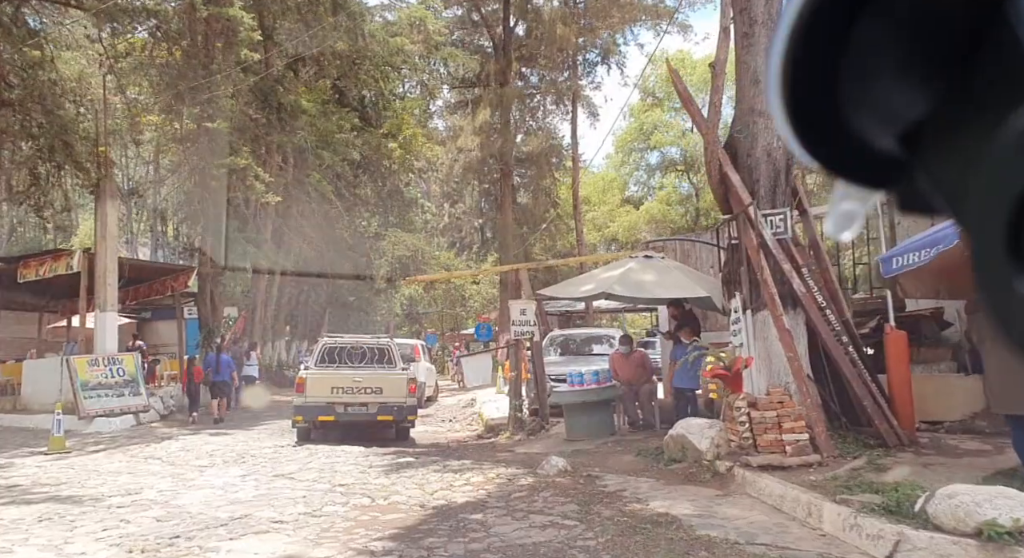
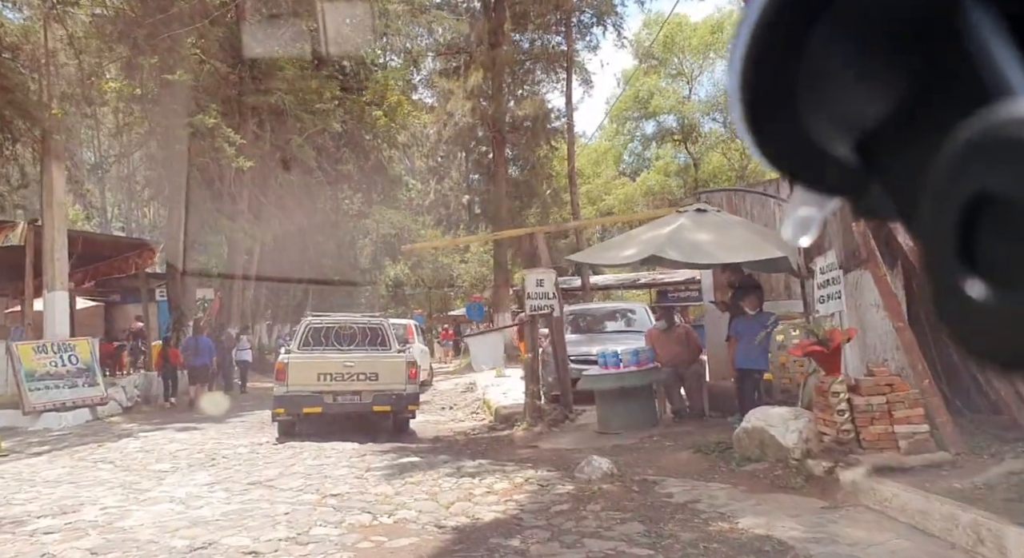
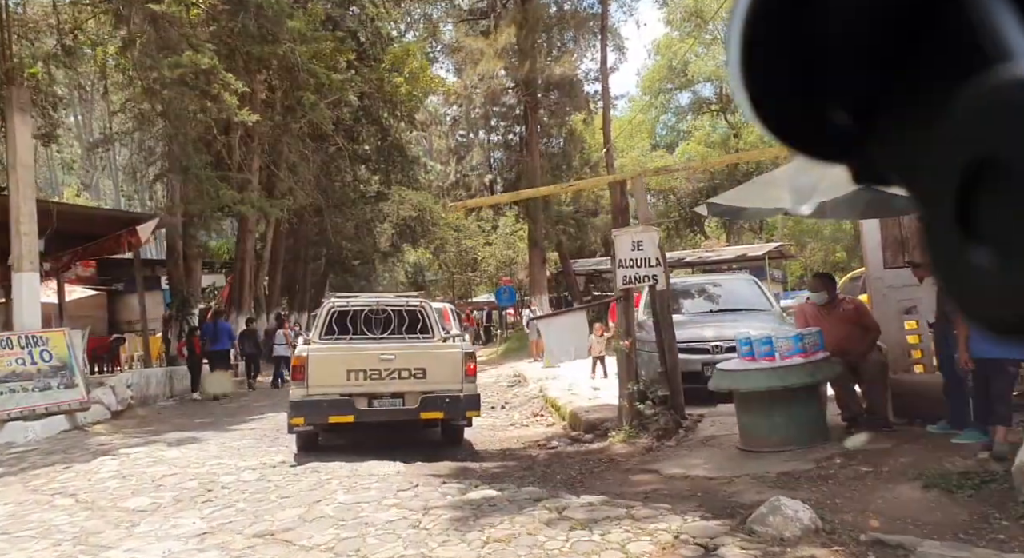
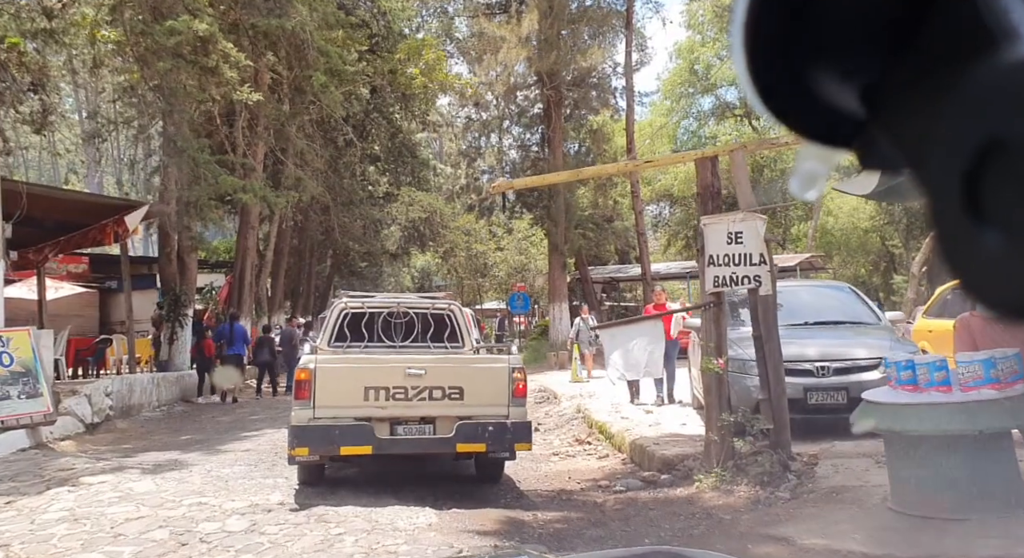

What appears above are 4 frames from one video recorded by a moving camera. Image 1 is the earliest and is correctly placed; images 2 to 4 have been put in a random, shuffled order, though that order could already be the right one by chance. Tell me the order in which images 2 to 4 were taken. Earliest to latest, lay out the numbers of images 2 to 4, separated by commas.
2, 3, 4
